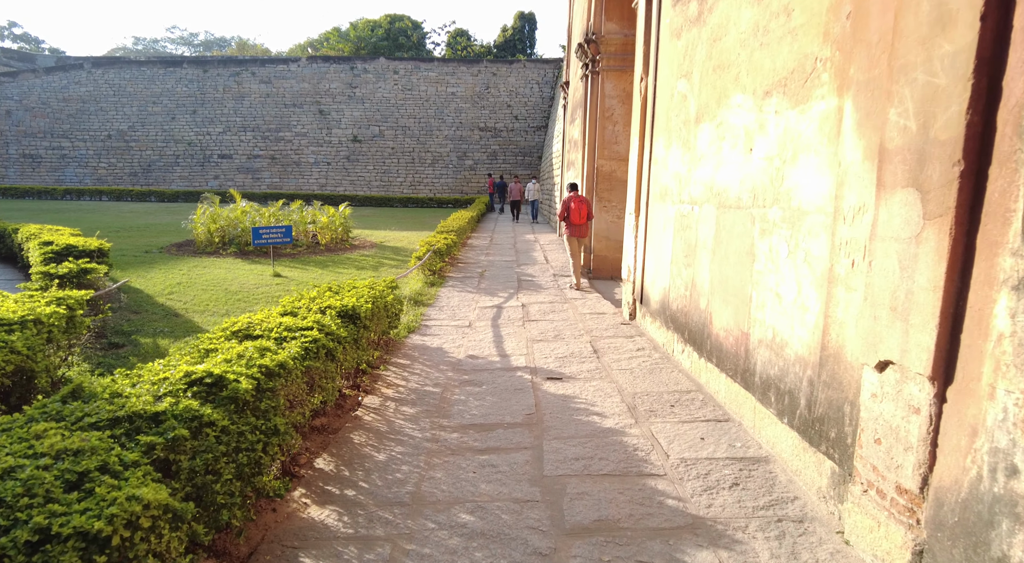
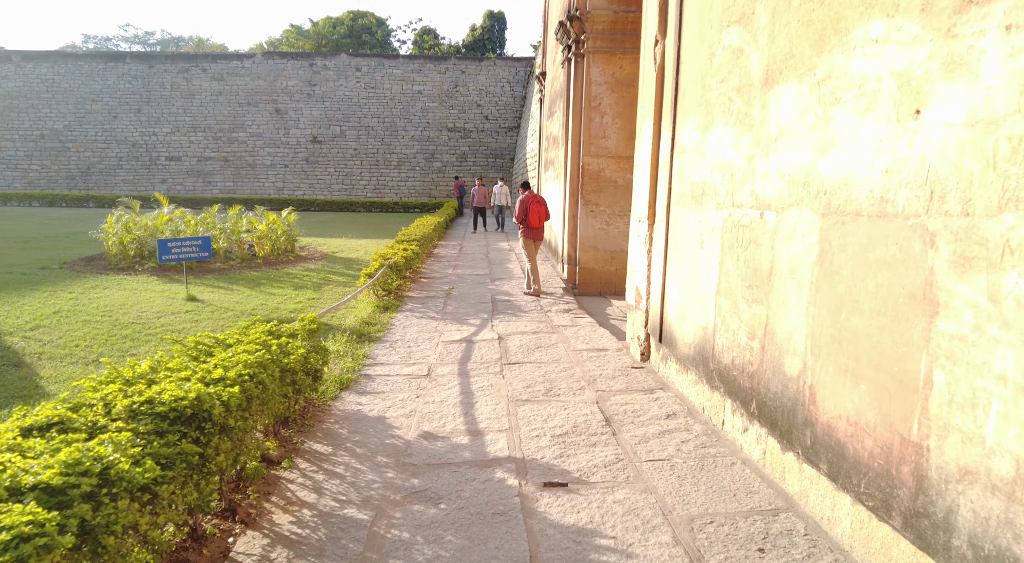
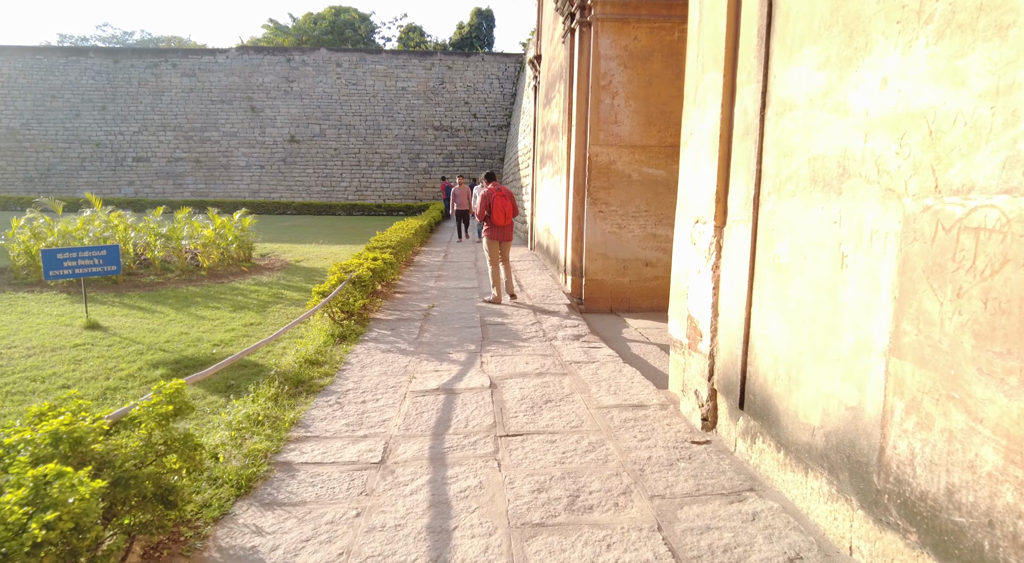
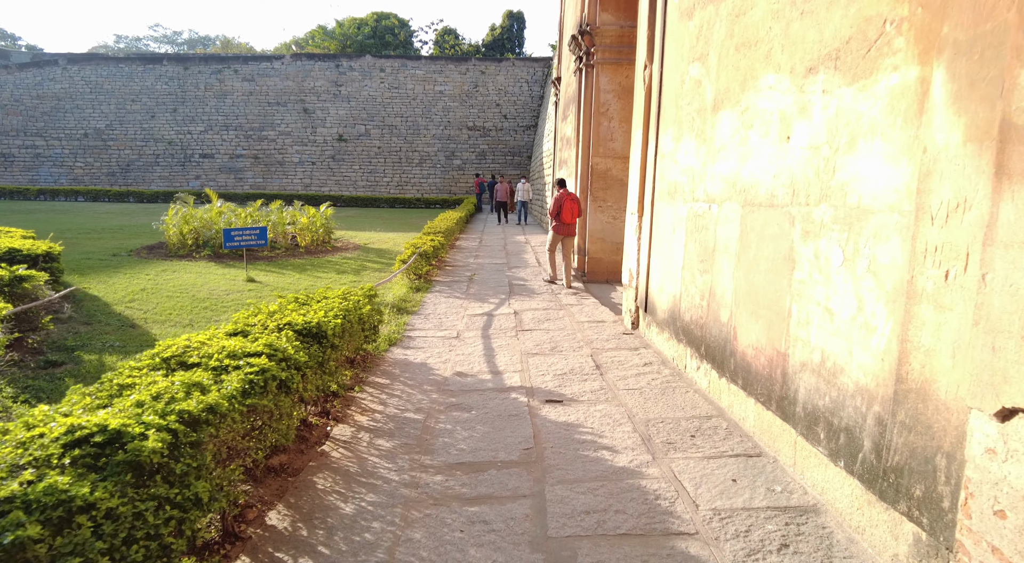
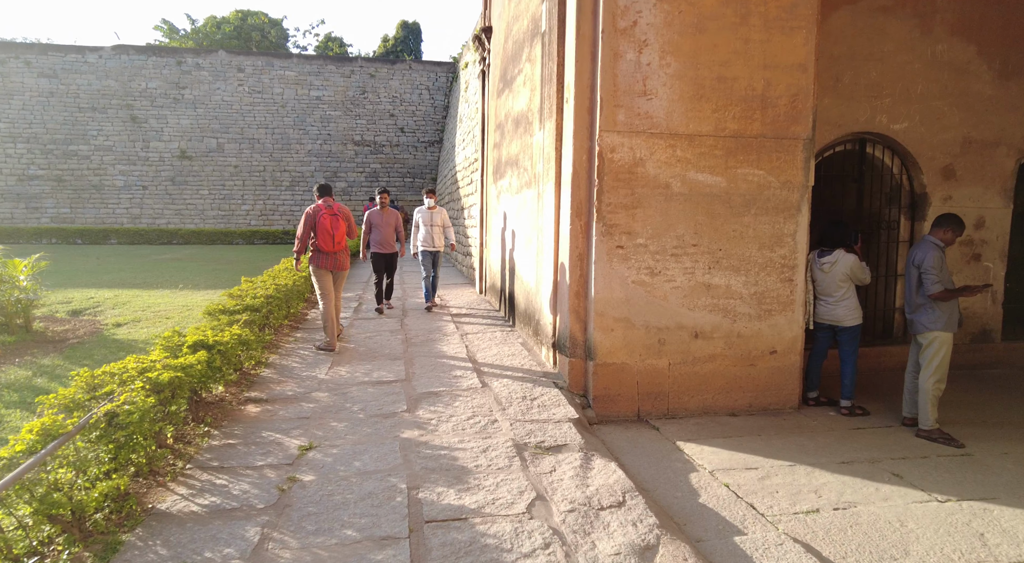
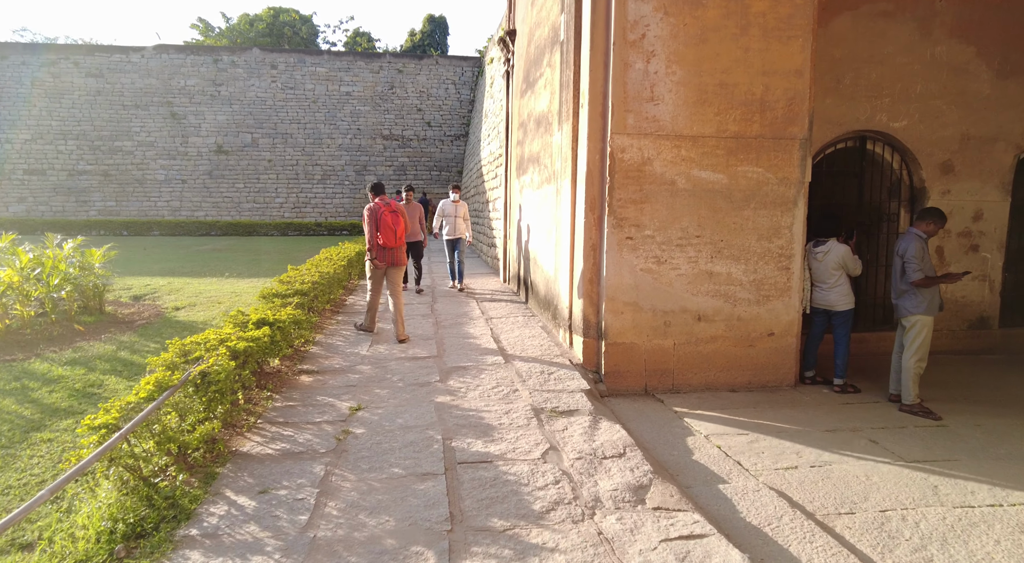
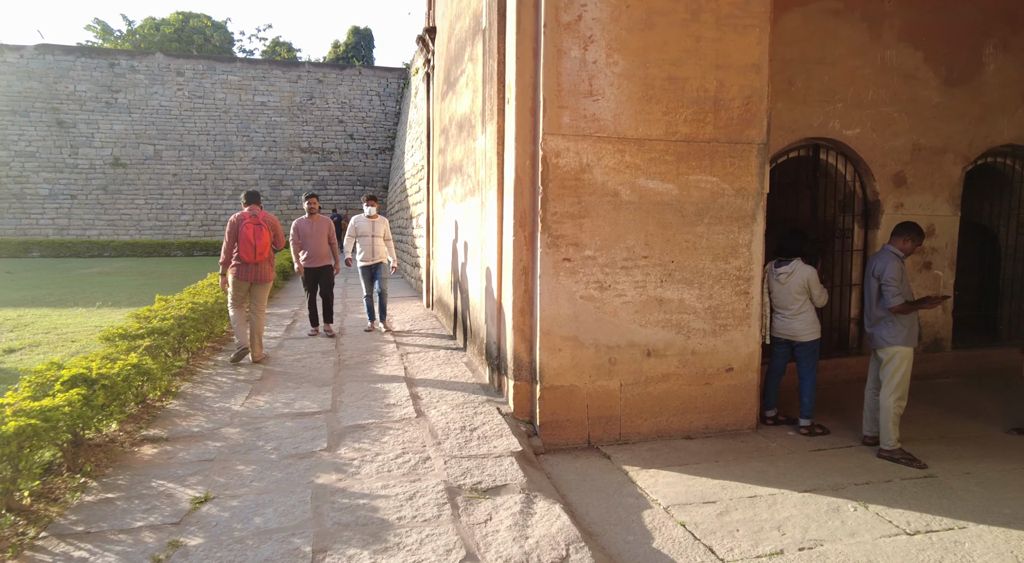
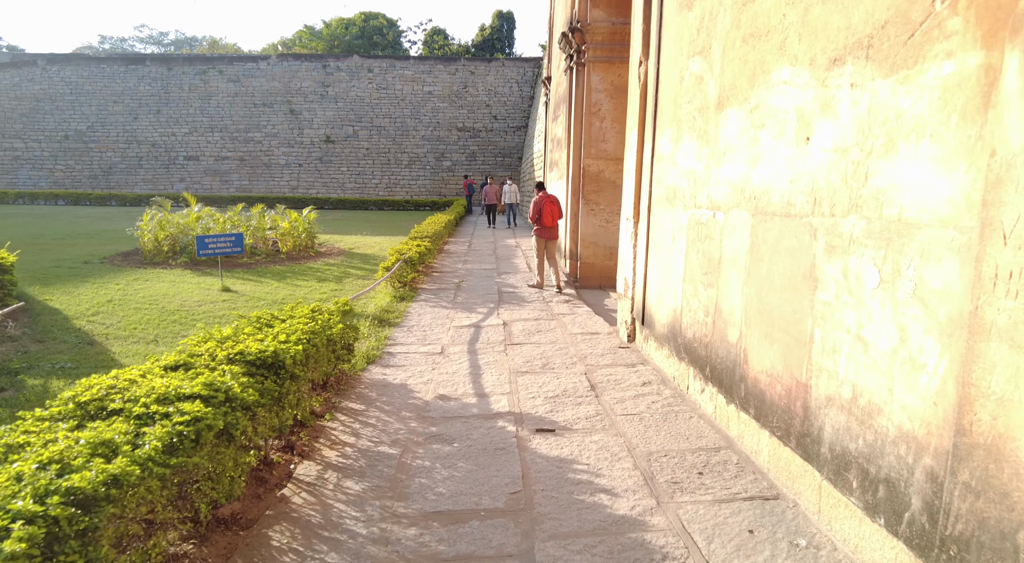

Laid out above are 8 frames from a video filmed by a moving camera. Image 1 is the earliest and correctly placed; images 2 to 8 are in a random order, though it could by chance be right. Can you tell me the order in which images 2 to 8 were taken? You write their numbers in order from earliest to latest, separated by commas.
4, 8, 2, 3, 6, 5, 7
